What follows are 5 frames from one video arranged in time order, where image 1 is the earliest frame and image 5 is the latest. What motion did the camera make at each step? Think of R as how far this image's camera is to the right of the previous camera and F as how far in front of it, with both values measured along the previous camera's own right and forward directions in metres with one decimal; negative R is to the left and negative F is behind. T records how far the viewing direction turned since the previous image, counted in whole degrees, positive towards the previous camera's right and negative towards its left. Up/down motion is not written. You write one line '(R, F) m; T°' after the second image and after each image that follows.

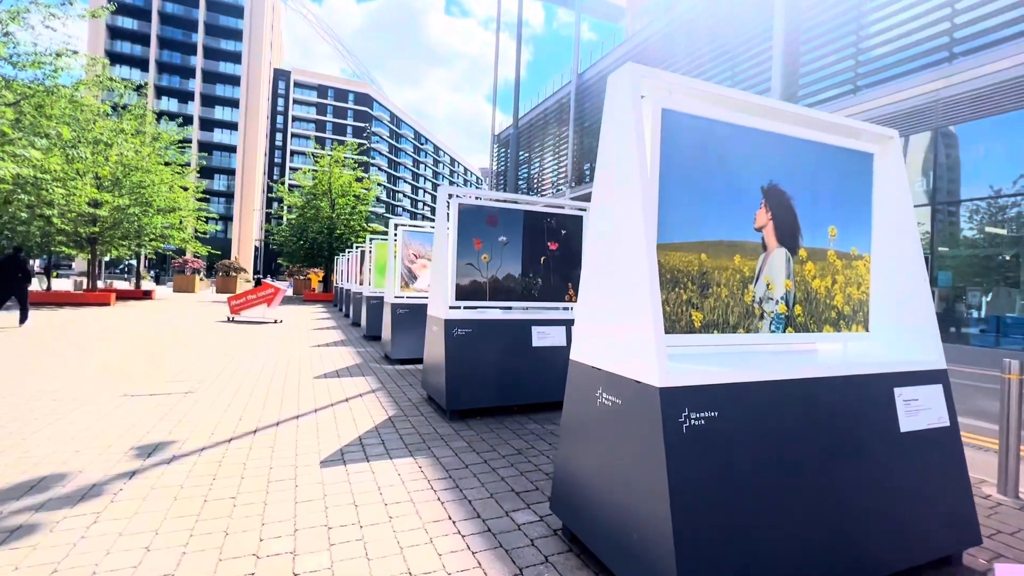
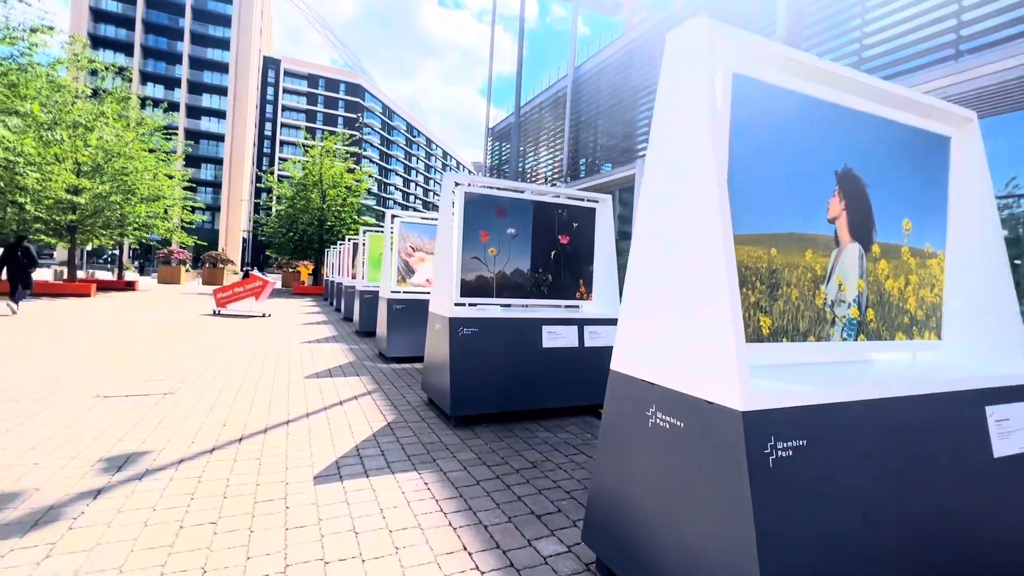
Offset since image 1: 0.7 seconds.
(-0.2, +0.5) m; +1°
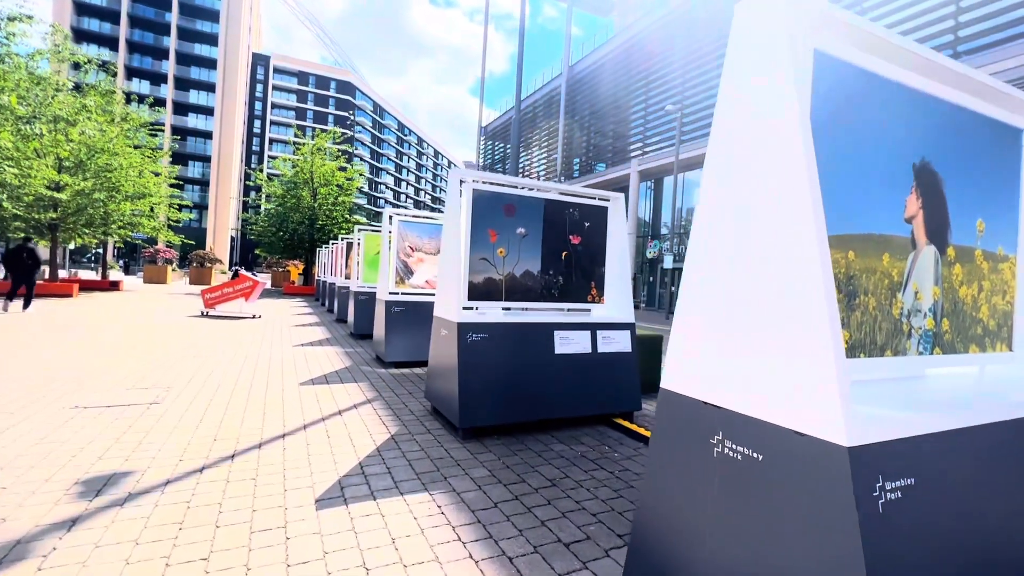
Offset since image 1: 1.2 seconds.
(-0.2, +0.3) m; +1°
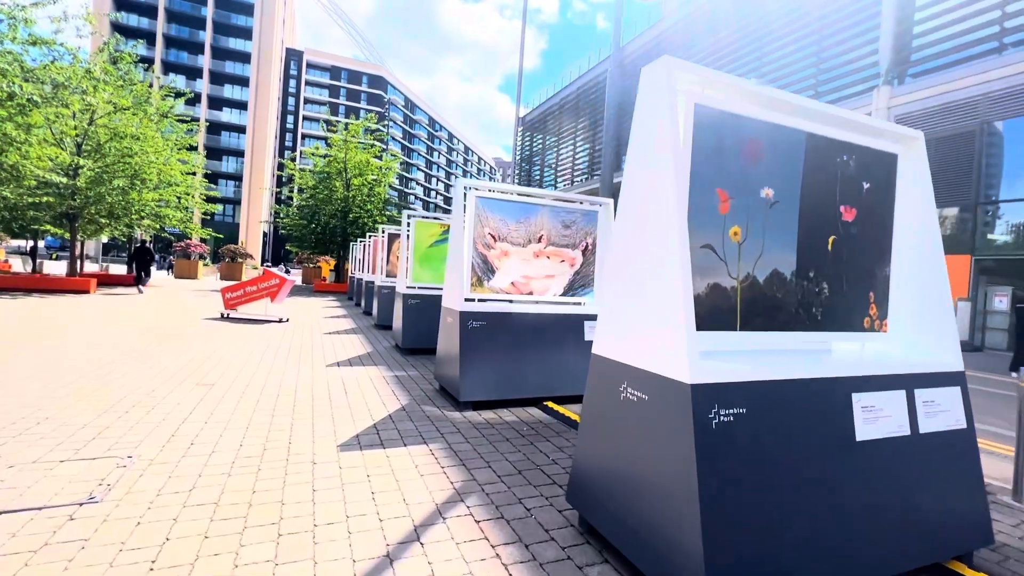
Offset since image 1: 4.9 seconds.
(-1.3, +2.7) m; -3°
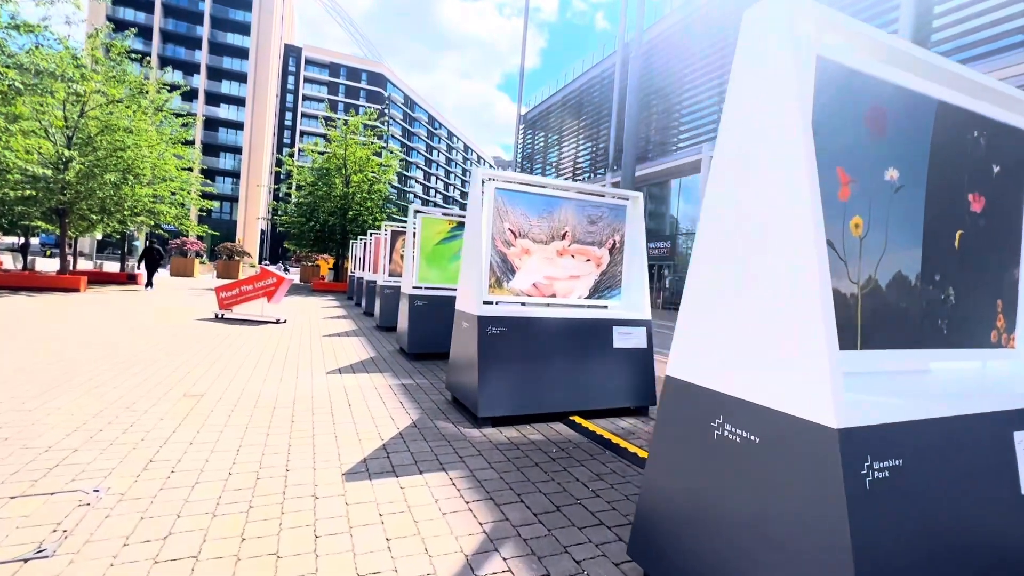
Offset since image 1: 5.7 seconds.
(-0.3, +0.6) m; 0°
